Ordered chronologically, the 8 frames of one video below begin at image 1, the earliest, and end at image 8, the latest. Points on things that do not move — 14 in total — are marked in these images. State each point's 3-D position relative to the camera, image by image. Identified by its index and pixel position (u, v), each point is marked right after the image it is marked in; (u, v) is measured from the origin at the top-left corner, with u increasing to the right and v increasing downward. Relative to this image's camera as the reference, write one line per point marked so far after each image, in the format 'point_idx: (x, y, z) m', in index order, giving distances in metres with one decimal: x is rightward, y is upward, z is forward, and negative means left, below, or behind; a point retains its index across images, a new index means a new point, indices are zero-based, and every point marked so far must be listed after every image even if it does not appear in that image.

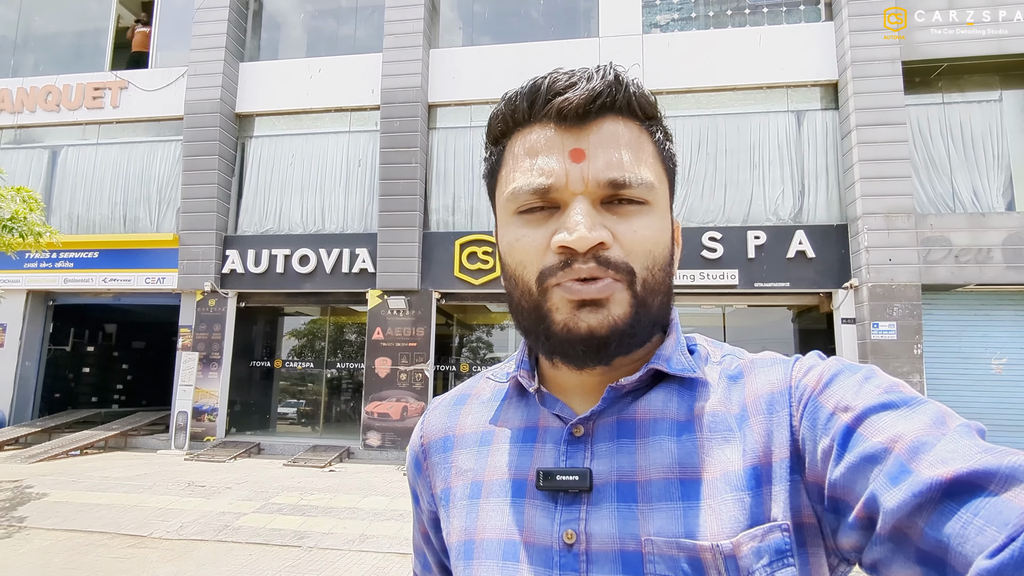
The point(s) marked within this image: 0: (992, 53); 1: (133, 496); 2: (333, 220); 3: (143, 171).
0: (+6.9, +3.4, +8.6) m
1: (-4.0, -2.2, +6.3) m
2: (-3.0, +1.2, +10.3) m
3: (-6.7, +2.1, +11.1) m
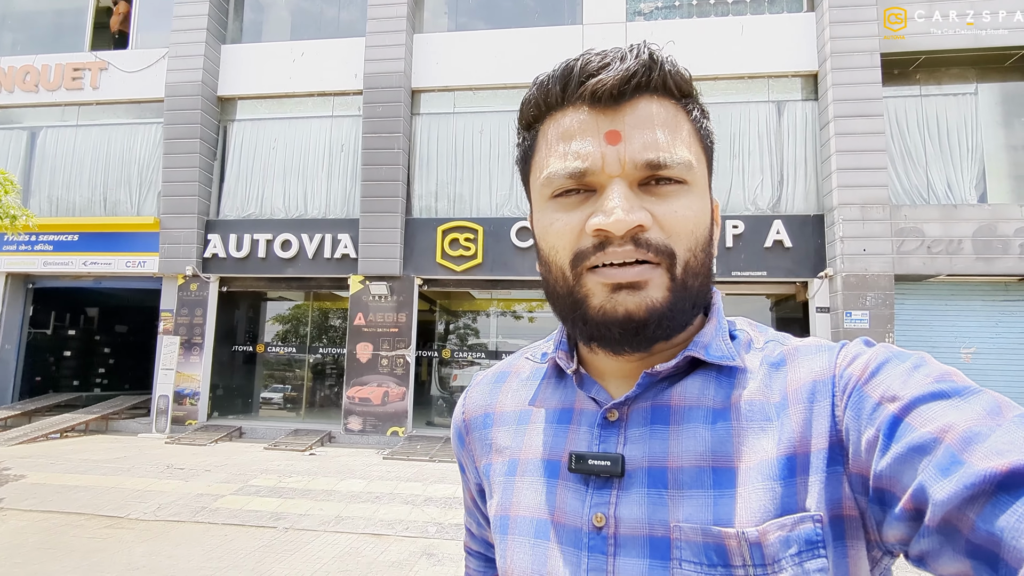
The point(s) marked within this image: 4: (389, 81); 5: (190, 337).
0: (+6.7, +3.5, +8.7) m
1: (-4.2, -2.0, +6.3) m
2: (-3.3, +1.4, +10.3) m
3: (-7.0, +2.4, +11.0) m
4: (-2.0, +3.4, +10.0) m
5: (-5.3, -0.8, +9.9) m
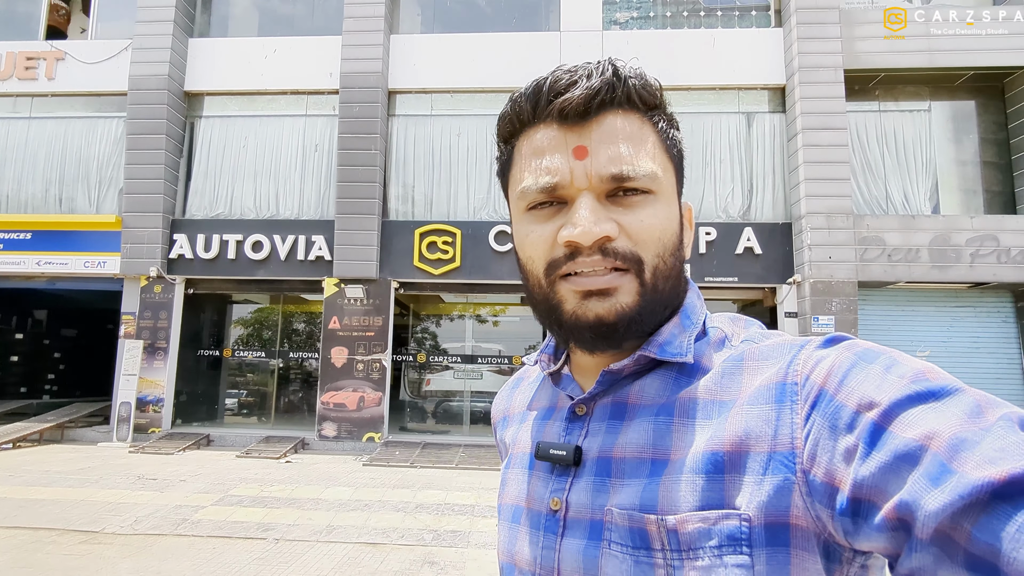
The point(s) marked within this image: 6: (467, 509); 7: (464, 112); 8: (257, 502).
0: (+6.4, +3.4, +9.2) m
1: (-4.3, -2.0, +6.0) m
2: (-3.7, +1.4, +10.0) m
3: (-7.5, +2.4, +10.4) m
4: (-2.4, +3.4, +9.8) m
5: (-5.7, -0.8, +9.4) m
6: (-0.4, -2.1, +5.8) m
7: (-0.8, +3.0, +10.1) m
8: (-2.5, -2.1, +5.8) m
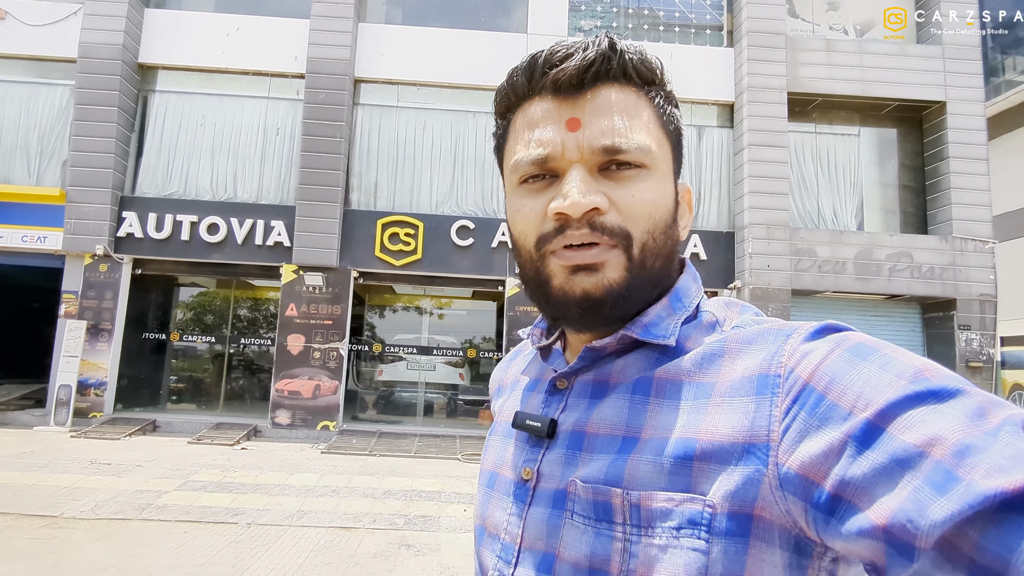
0: (+5.8, +3.3, +10.1) m
1: (-4.7, -1.8, +5.8) m
2: (-4.4, +1.6, +9.8) m
3: (-8.1, +2.8, +9.8) m
4: (-2.9, +3.6, +9.8) m
5: (-6.3, -0.5, +9.1) m
6: (-0.8, -2.1, +6.0) m
7: (-1.4, +3.1, +10.2) m
8: (-2.8, -1.9, +5.8) m
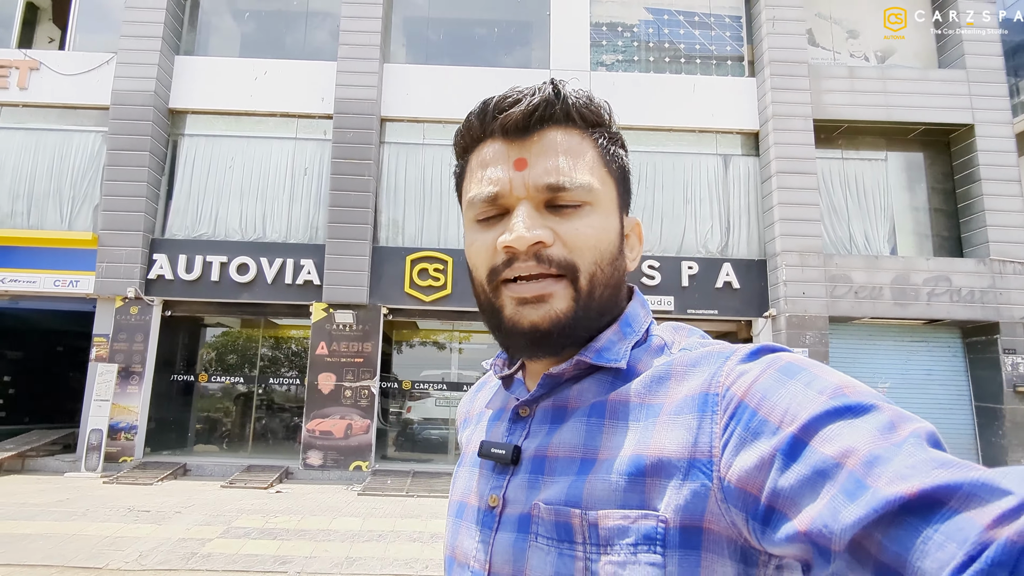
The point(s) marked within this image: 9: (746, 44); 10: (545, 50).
0: (+6.3, +2.9, +10.1) m
1: (-4.2, -2.2, +5.6) m
2: (-3.9, +1.0, +9.9) m
3: (-7.6, +2.1, +10.0) m
4: (-2.5, +3.0, +9.9) m
5: (-5.8, -1.2, +9.0) m
6: (-0.3, -2.4, +5.8) m
7: (-1.0, +2.5, +10.3) m
8: (-2.3, -2.3, +5.6) m
9: (+4.3, +4.5, +10.9) m
10: (+0.6, +4.2, +10.6) m
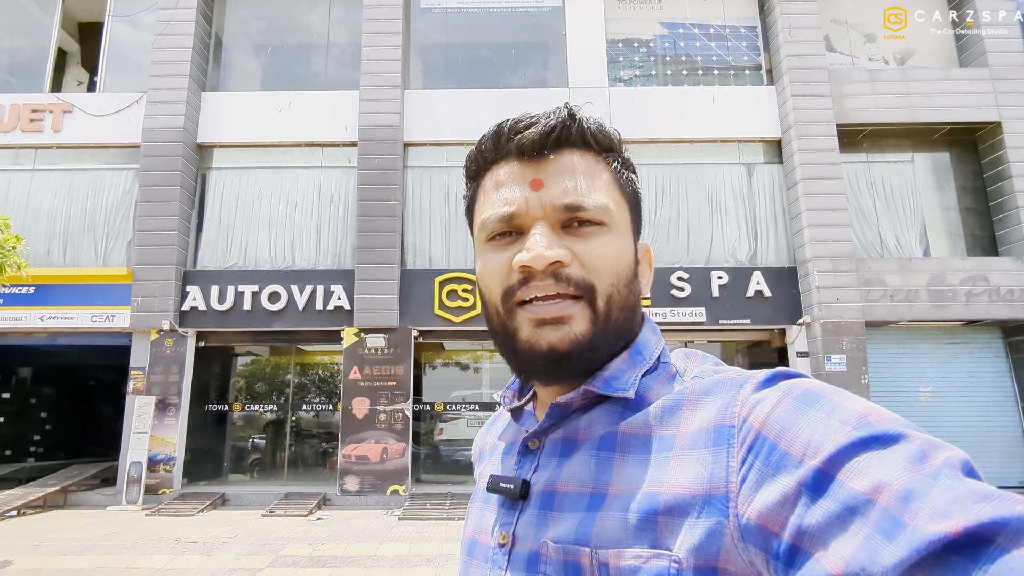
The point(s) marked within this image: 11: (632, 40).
0: (+6.6, +2.8, +10.0) m
1: (-3.7, -2.6, +5.7) m
2: (-3.5, +0.5, +10.0) m
3: (-7.2, +1.5, +10.2) m
4: (-2.1, +2.6, +10.0) m
5: (-5.3, -1.7, +9.1) m
6: (+0.2, -2.6, +5.7) m
7: (-0.6, +2.2, +10.4) m
8: (-1.9, -2.6, +5.6) m
9: (+4.6, +4.3, +10.9) m
10: (+0.9, +3.9, +10.7) m
11: (+2.2, +4.5, +10.9) m
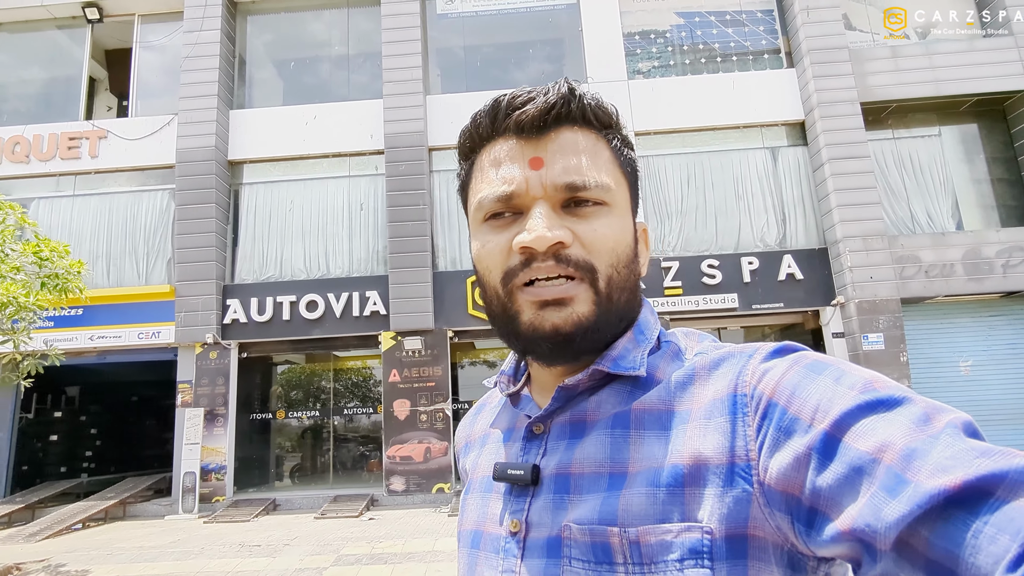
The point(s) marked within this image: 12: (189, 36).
0: (+7.0, +3.2, +9.9) m
1: (-3.2, -2.7, +5.9) m
2: (-3.0, +0.4, +10.2) m
3: (-6.8, +1.1, +10.5) m
4: (-1.7, +2.5, +10.2) m
5: (-4.7, -1.9, +9.4) m
6: (+0.7, -2.5, +5.8) m
7: (-0.2, +2.2, +10.5) m
8: (-1.3, -2.6, +5.8) m
9: (+4.9, +4.6, +10.9) m
10: (+1.3, +4.0, +10.8) m
11: (+2.5, +4.7, +11.0) m
12: (-5.8, +4.6, +10.8) m
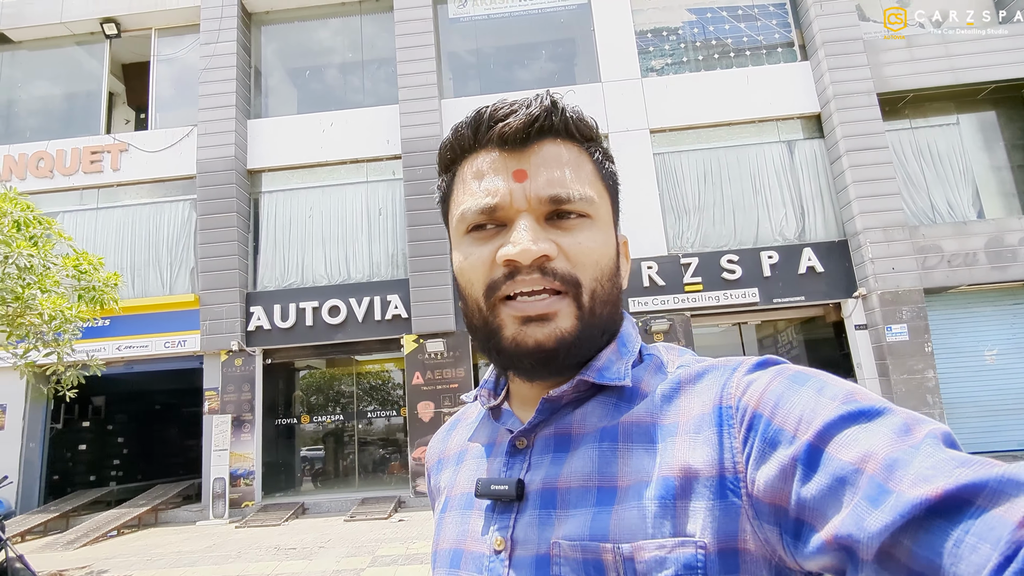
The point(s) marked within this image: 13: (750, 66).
0: (+7.2, +3.4, +9.9) m
1: (-2.9, -2.8, +6.0) m
2: (-2.6, +0.3, +10.3) m
3: (-6.4, +1.0, +10.7) m
4: (-1.5, +2.5, +10.3) m
5: (-4.3, -2.0, +9.5) m
6: (+1.0, -2.5, +5.9) m
7: (+0.1, +2.2, +10.6) m
8: (-1.0, -2.6, +5.8) m
9: (+5.1, +4.7, +10.9) m
10: (+1.5, +4.1, +10.8) m
11: (+2.7, +4.8, +11.0) m
12: (-5.6, +4.4, +10.9) m
13: (+4.2, +3.9, +10.6) m
